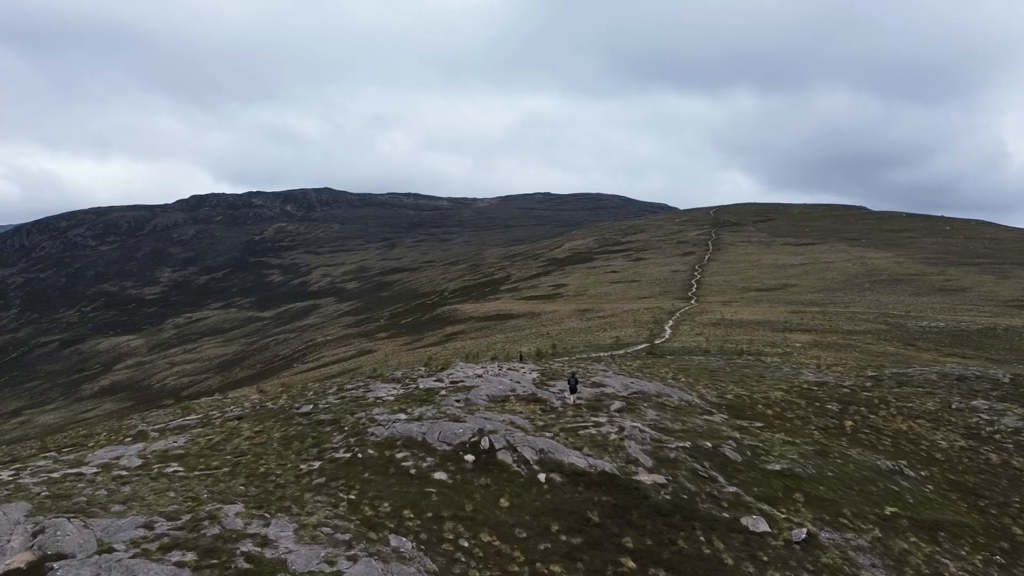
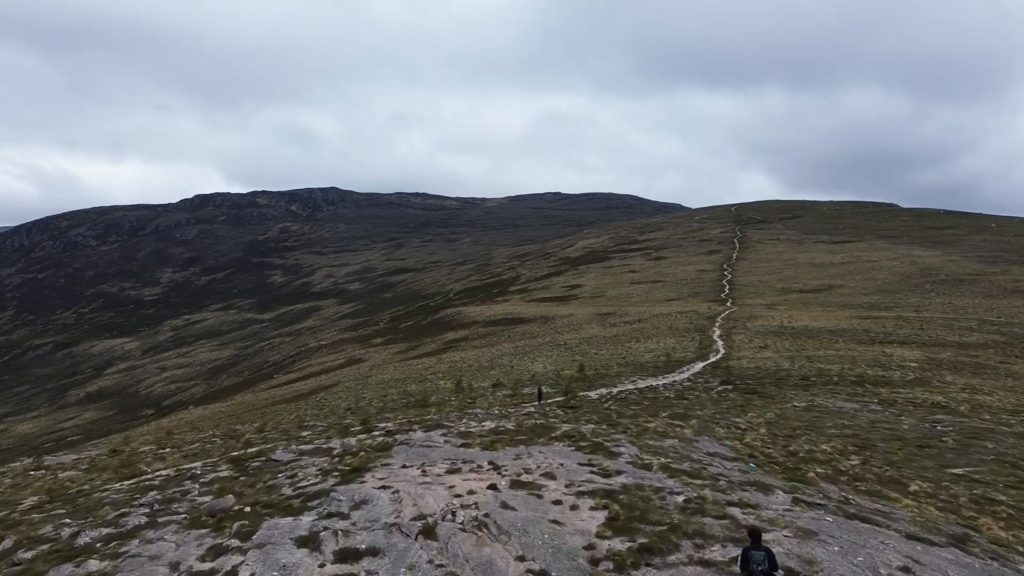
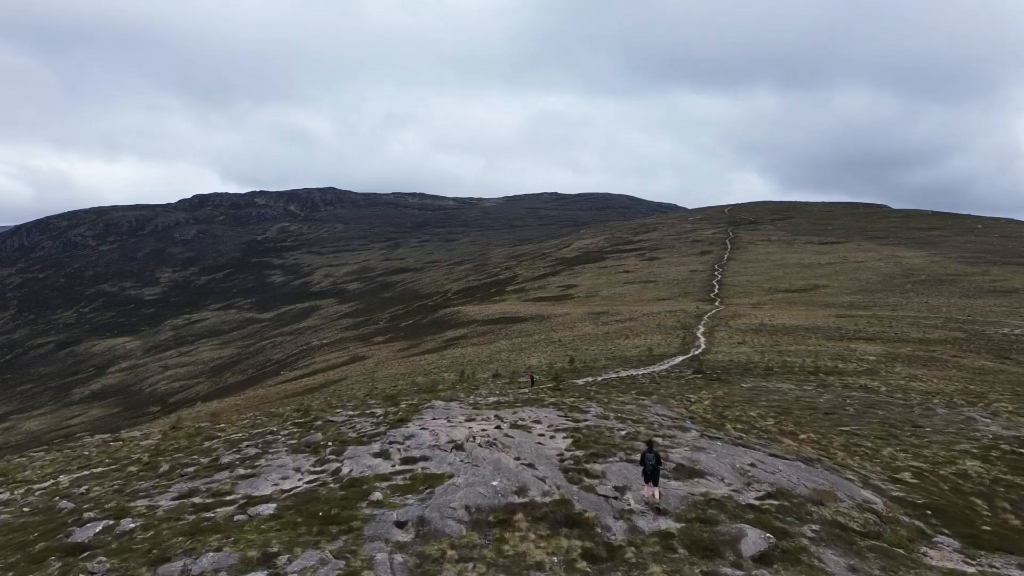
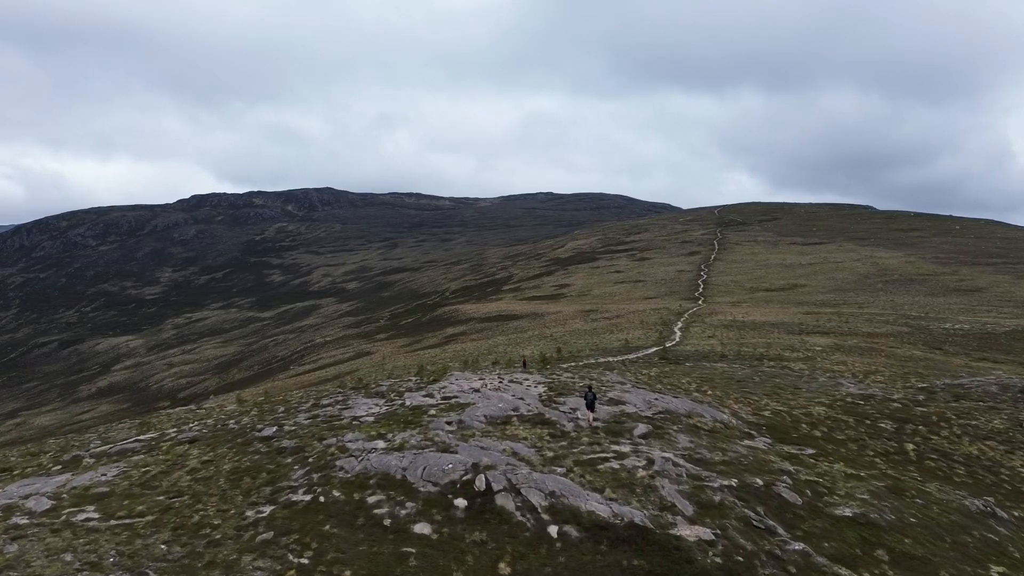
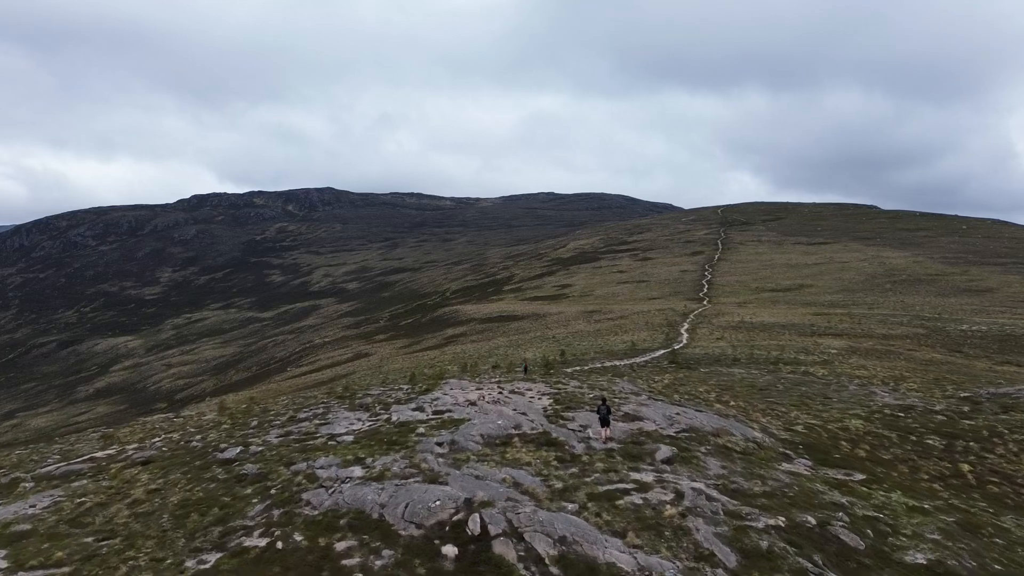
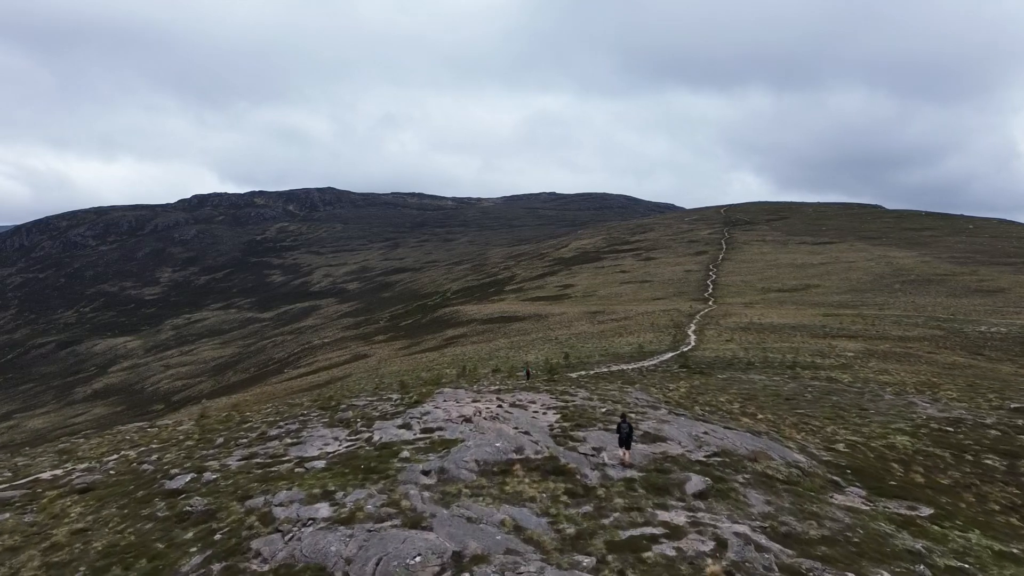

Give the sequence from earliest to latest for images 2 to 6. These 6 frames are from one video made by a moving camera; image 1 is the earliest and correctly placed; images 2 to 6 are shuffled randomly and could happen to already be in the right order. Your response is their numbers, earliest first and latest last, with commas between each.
4, 5, 6, 3, 2
